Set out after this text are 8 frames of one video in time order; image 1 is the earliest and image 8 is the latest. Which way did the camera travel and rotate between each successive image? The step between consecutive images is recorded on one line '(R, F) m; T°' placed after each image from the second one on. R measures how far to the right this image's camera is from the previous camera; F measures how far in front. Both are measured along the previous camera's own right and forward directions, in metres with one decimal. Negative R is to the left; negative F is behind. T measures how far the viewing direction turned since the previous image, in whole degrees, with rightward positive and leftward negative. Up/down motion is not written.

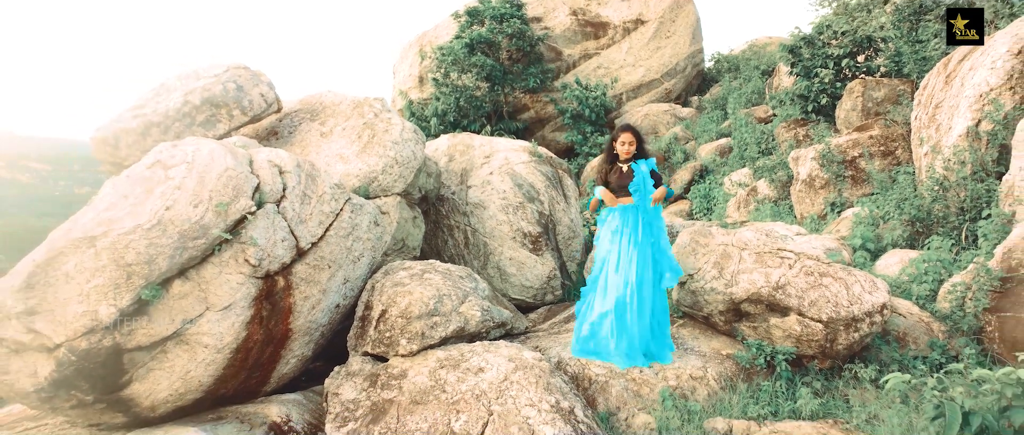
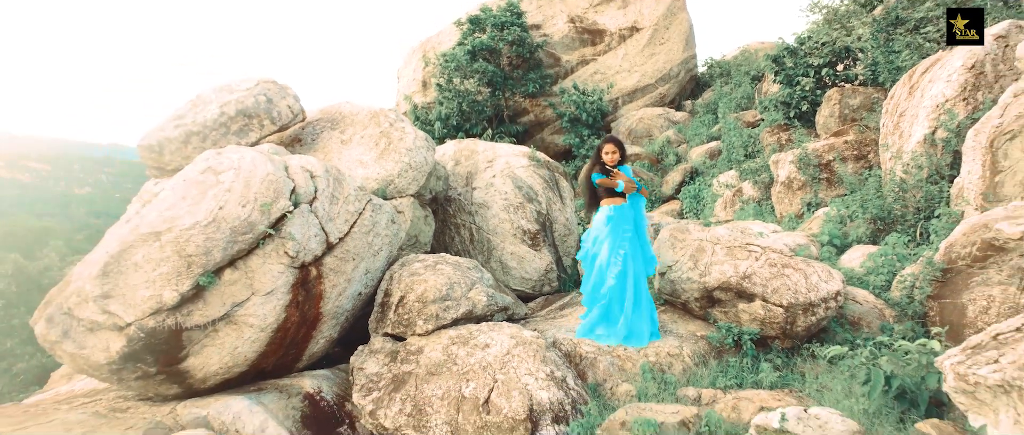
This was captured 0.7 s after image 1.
(0.0, -0.6) m; 0°
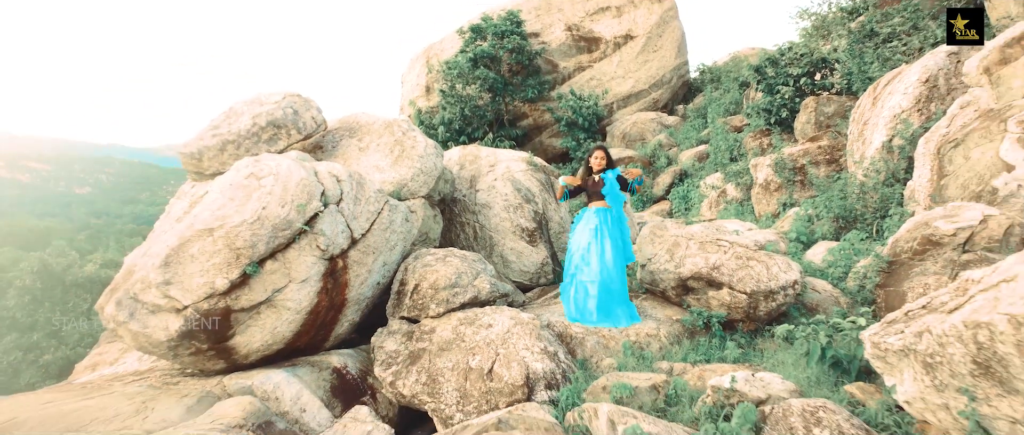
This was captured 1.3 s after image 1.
(0.0, -0.7) m; 0°
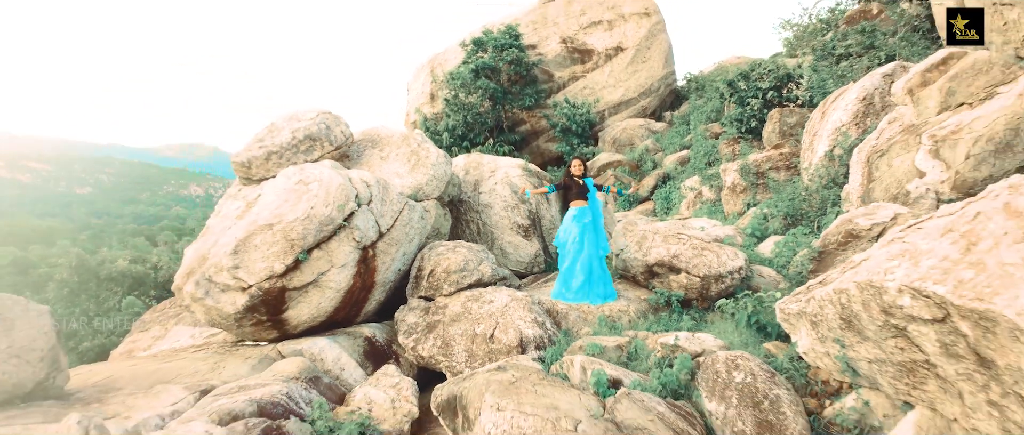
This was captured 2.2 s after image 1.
(0.0, -1.2) m; 0°
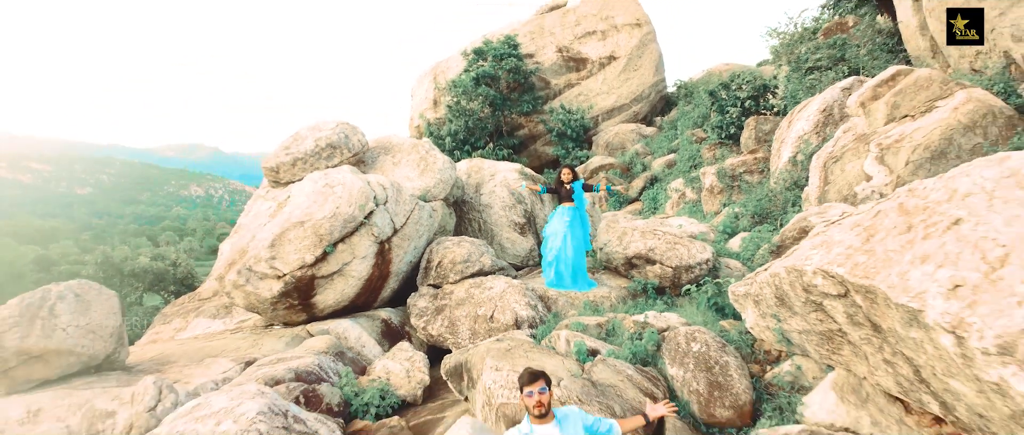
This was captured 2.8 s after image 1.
(0.0, -0.9) m; 0°
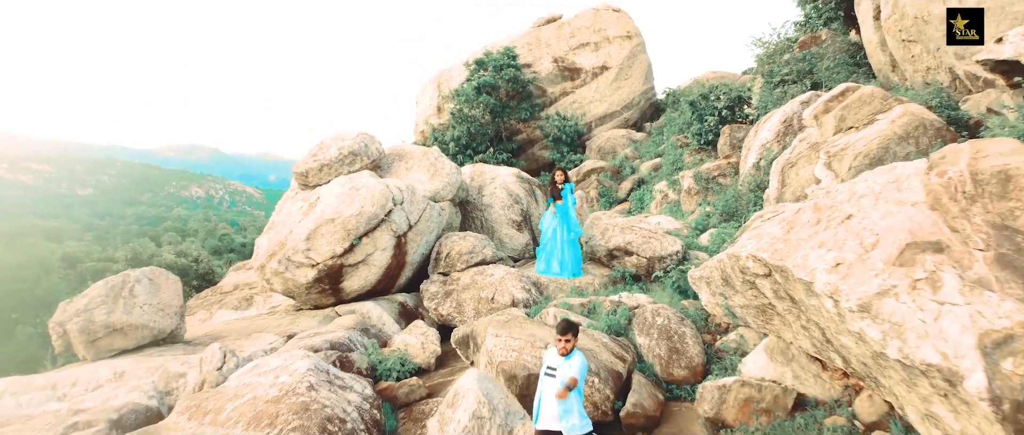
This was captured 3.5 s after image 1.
(0.0, -1.2) m; 0°
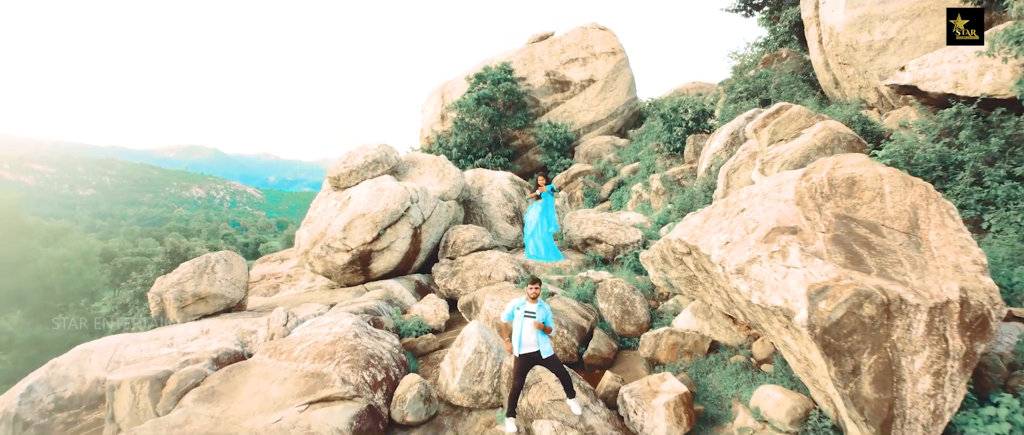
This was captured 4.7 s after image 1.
(+0.1, -2.1) m; 0°
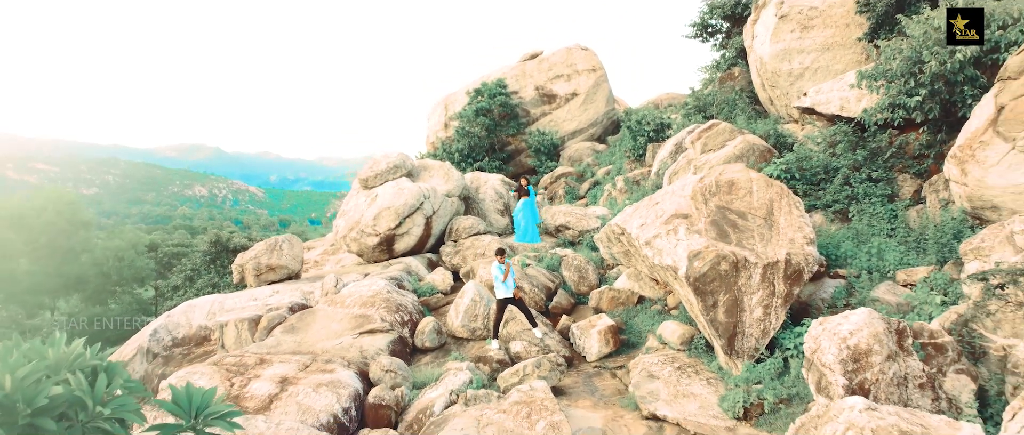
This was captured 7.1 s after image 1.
(+0.2, -3.2) m; 0°
